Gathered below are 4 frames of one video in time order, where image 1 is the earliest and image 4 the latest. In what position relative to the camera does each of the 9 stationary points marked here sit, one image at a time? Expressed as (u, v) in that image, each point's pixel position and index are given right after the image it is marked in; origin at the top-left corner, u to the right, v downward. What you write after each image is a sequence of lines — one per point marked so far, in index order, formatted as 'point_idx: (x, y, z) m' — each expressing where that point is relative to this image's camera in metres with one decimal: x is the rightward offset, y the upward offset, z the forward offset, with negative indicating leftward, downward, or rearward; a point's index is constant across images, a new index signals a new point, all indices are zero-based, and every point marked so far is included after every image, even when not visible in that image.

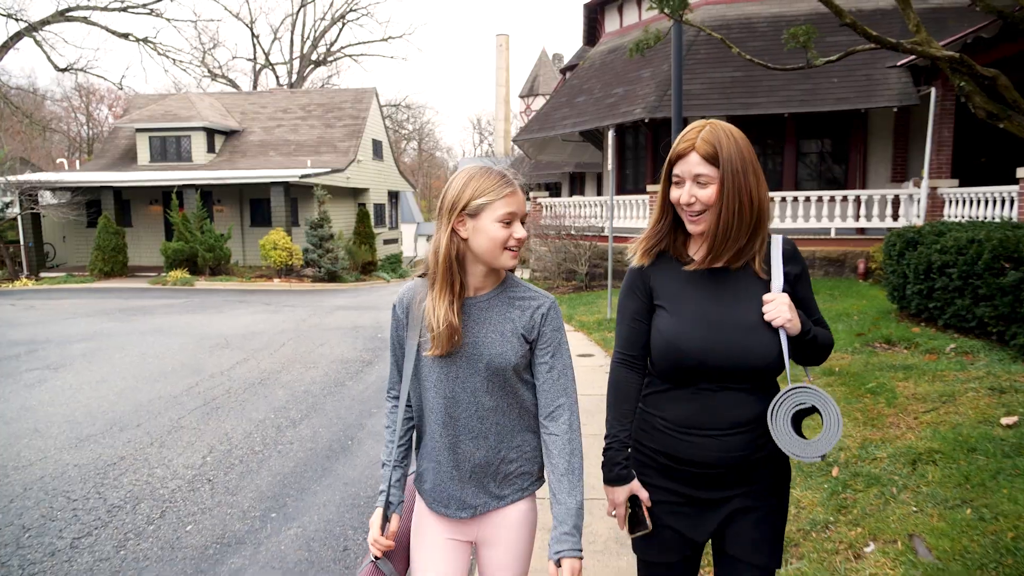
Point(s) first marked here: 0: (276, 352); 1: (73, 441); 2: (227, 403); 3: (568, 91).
0: (-3.2, -0.9, +9.5) m
1: (-3.7, -1.3, +5.9) m
2: (-2.8, -1.1, +6.8) m
3: (+1.5, +5.4, +19.3) m
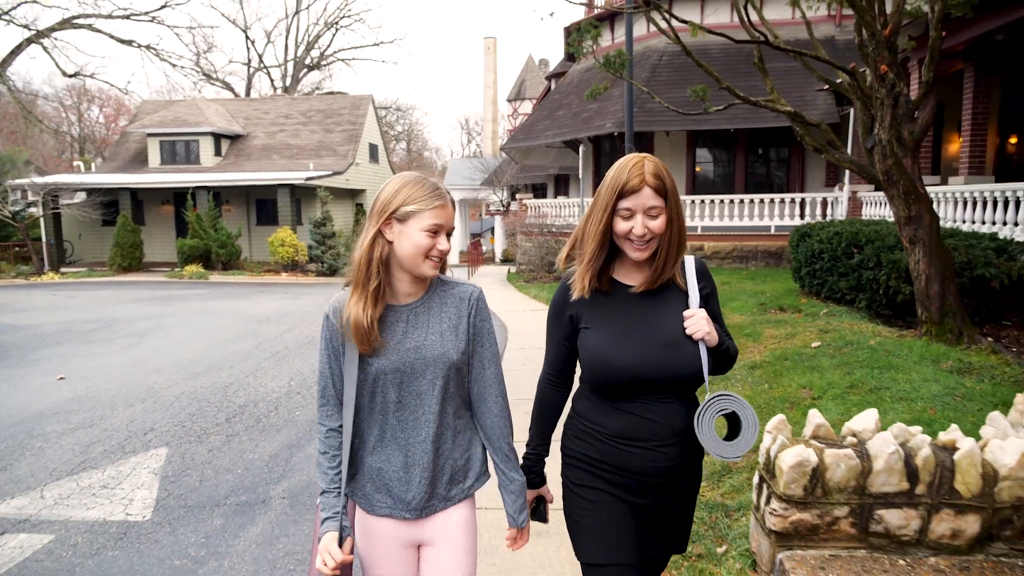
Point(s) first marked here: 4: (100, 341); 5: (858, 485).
0: (-3.4, -0.6, +11.8) m
1: (-3.8, -1.0, +8.2) m
2: (-3.0, -0.9, +9.2) m
3: (+1.2, +5.6, +21.7) m
4: (-6.4, -0.8, +10.8) m
5: (+1.4, -0.8, +2.9) m
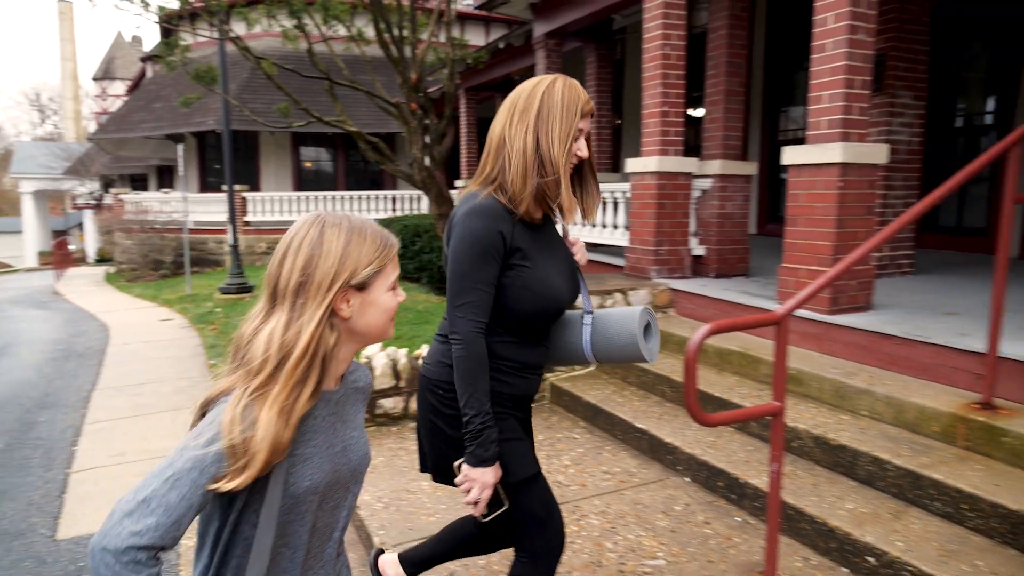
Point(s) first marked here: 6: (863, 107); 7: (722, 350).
0: (-9.6, -0.8, +10.0) m
1: (-8.1, -1.2, +6.7) m
2: (-7.9, -1.0, +7.9) m
3: (-10.9, +5.7, +20.7) m
4: (-11.7, -1.2, +7.7) m
5: (-1.0, -0.7, +4.7) m
6: (+2.2, +1.1, +4.3) m
7: (+1.4, -0.4, +4.6) m
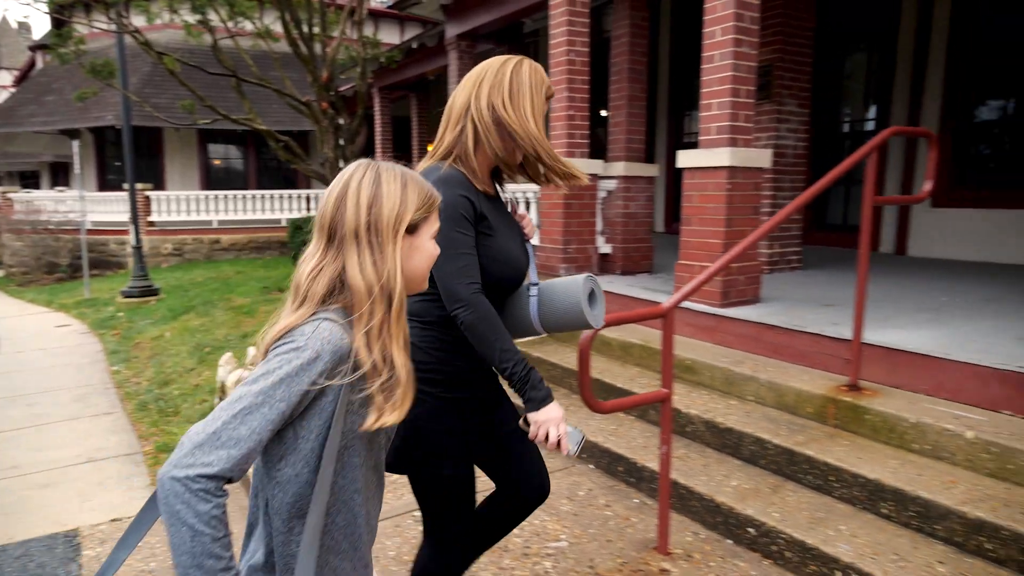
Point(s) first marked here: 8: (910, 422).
0: (-10.7, -1.0, +9.0) m
1: (-8.9, -1.3, +5.9) m
2: (-8.8, -1.1, +7.1) m
3: (-13.3, +5.6, +19.4) m
4: (-12.5, -1.4, +6.5) m
5: (-1.6, -0.7, +4.7) m
6: (+1.6, +1.2, +4.7) m
7: (+0.8, -0.4, +4.8) m
8: (+1.9, -0.6, +3.3) m
